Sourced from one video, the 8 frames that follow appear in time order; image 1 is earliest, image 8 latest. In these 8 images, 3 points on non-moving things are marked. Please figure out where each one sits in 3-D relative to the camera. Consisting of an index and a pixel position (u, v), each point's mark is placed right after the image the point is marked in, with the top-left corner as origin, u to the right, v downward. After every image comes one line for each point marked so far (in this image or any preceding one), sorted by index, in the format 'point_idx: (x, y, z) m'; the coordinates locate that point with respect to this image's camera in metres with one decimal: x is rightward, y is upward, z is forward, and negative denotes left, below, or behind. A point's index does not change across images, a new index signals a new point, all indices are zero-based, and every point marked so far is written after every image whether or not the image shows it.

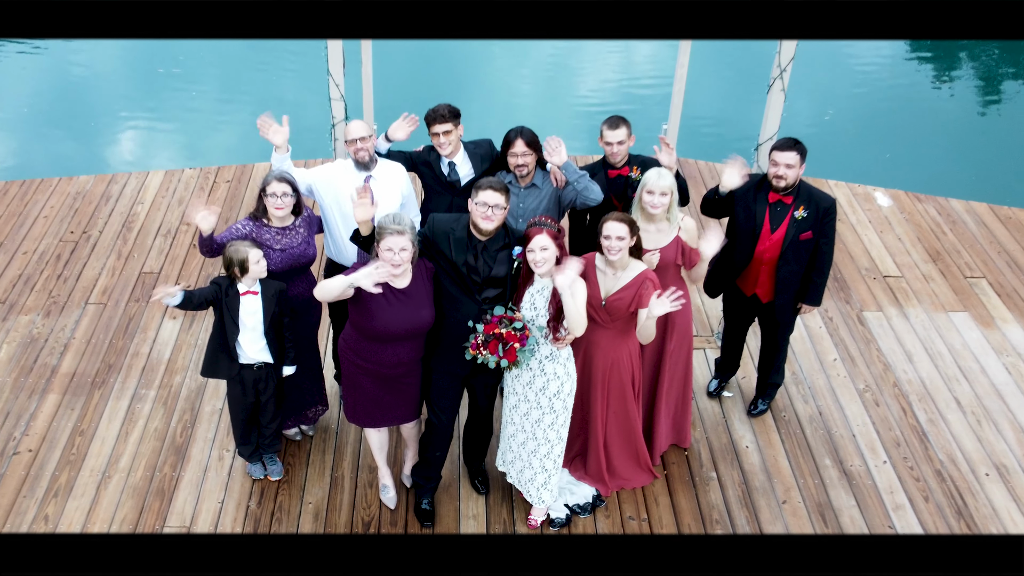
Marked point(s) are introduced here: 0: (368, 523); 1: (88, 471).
0: (-0.4, -0.7, +3.5) m
1: (-1.3, -0.6, +3.7) m
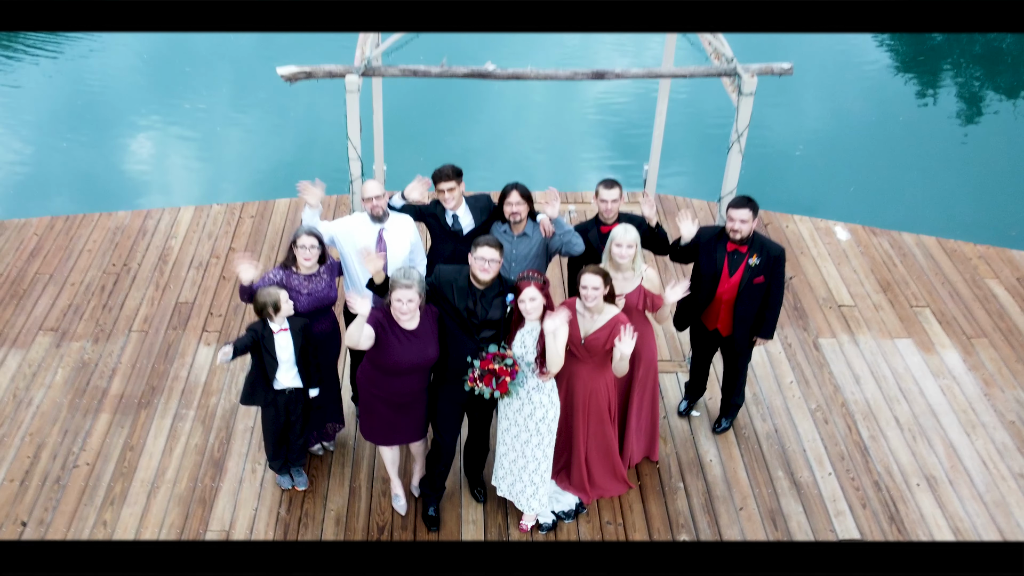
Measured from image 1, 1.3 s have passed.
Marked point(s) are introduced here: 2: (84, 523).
0: (-0.4, -0.8, +4.0) m
1: (-1.3, -0.7, +4.2) m
2: (-1.5, -0.8, +4.0) m
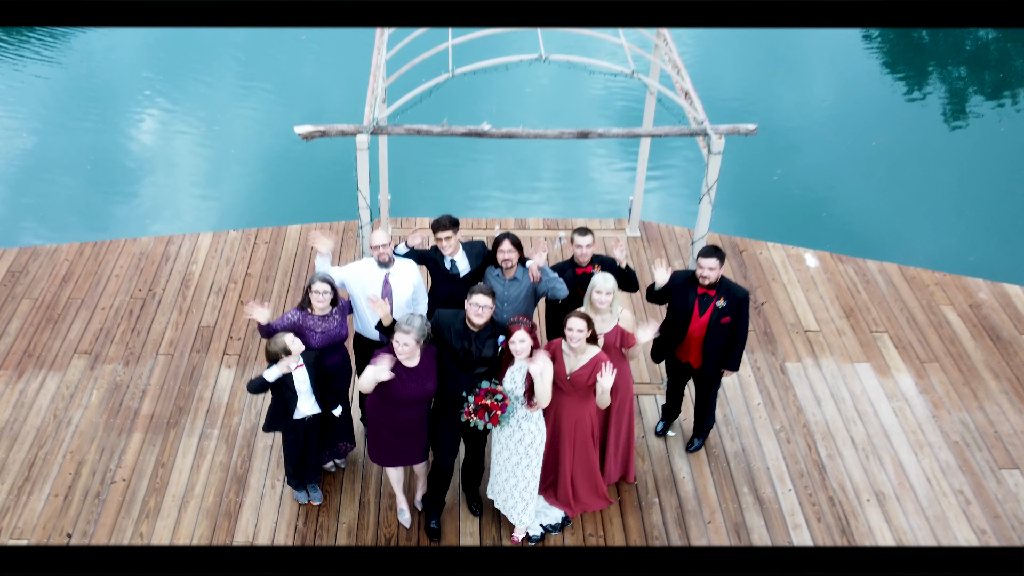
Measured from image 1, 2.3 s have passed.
0: (-0.5, -1.0, +4.5) m
1: (-1.4, -0.8, +4.7) m
2: (-1.5, -0.9, +4.5) m
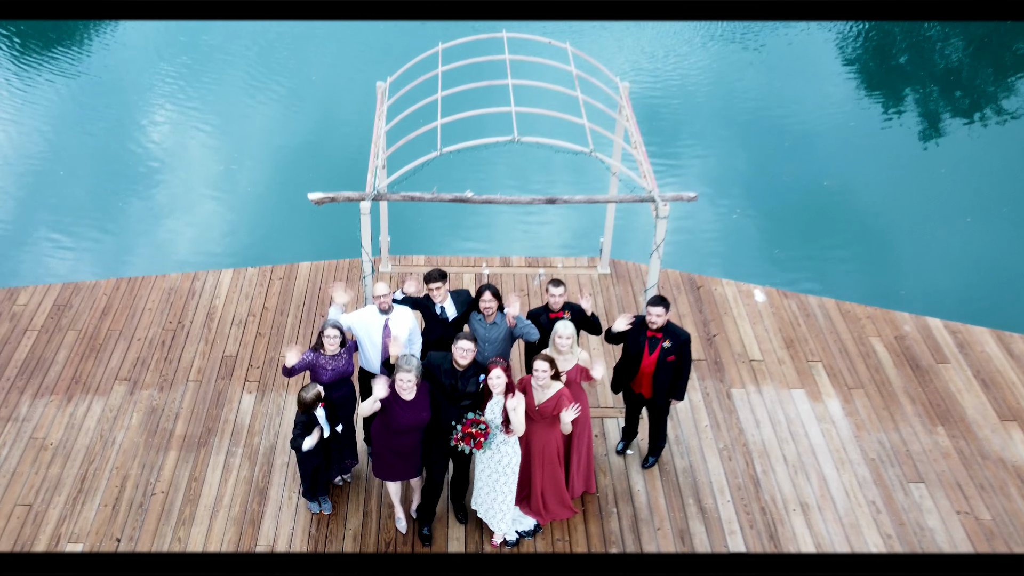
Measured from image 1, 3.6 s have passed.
0: (-0.6, -1.2, +5.3) m
1: (-1.5, -1.0, +5.6) m
2: (-1.6, -1.1, +5.3) m
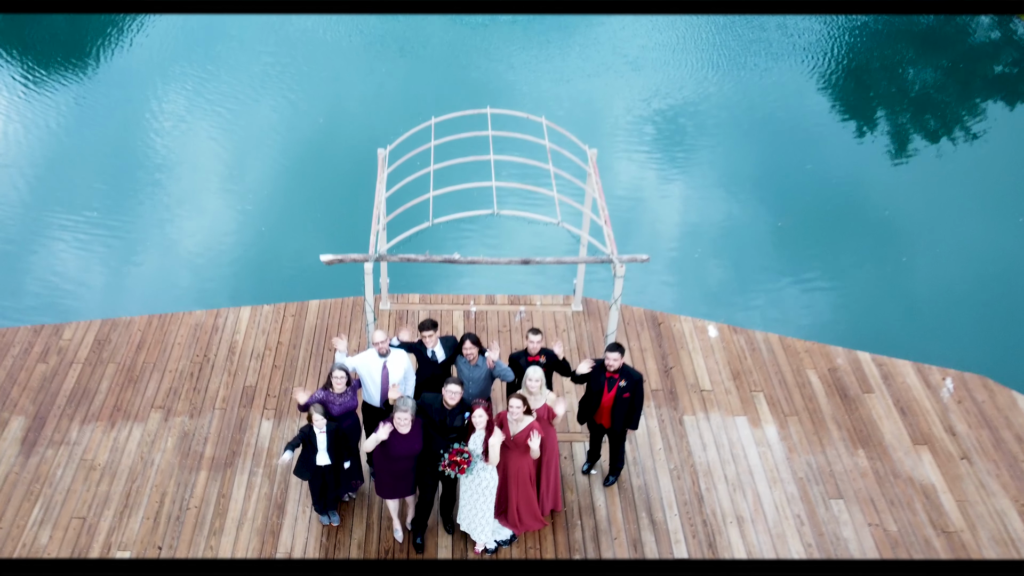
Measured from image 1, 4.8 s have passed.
0: (-0.7, -1.4, +6.3) m
1: (-1.6, -1.3, +6.5) m
2: (-1.7, -1.4, +6.3) m
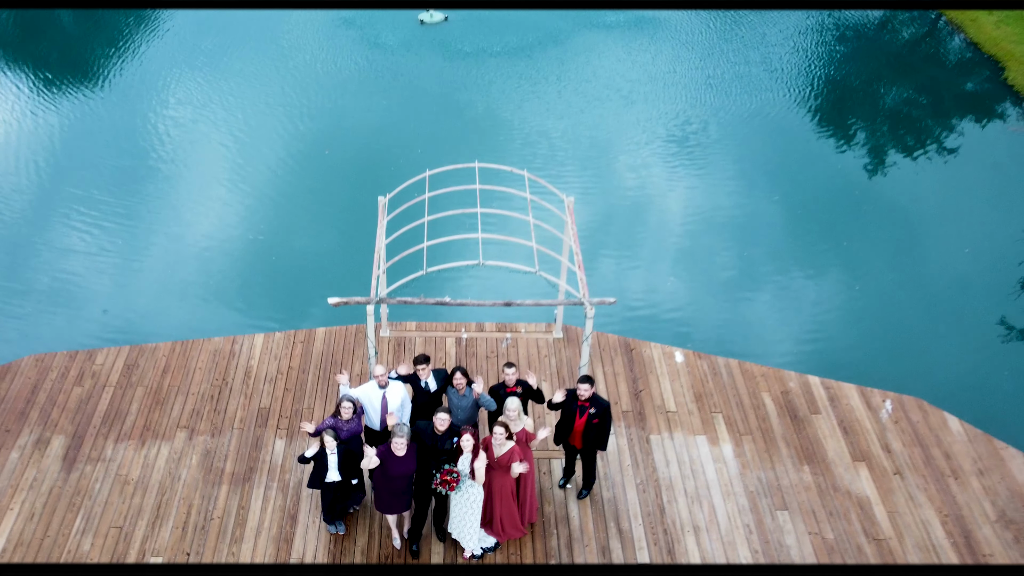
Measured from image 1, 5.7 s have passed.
0: (-0.8, -1.7, +7.3) m
1: (-1.7, -1.5, +7.5) m
2: (-1.8, -1.6, +7.2) m
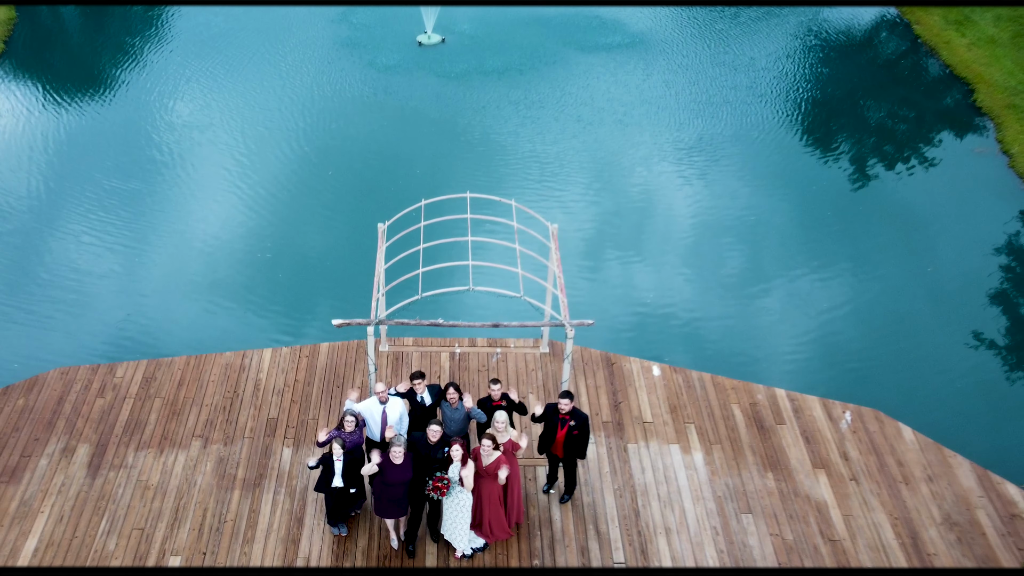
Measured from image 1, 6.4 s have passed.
0: (-0.9, -1.8, +8.0) m
1: (-1.8, -1.7, +8.2) m
2: (-1.9, -1.8, +8.0) m
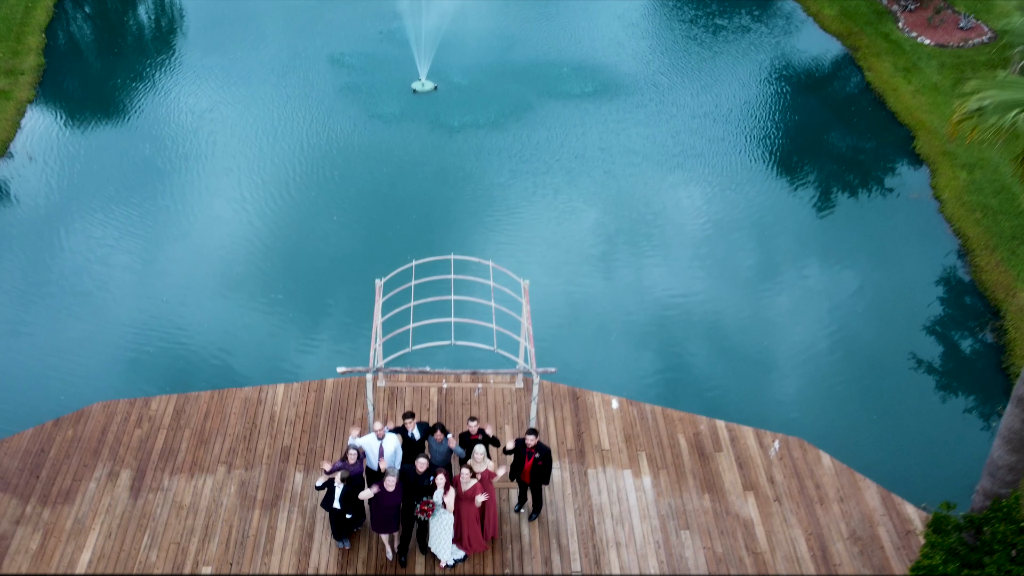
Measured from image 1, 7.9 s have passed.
0: (-1.0, -2.3, +9.5) m
1: (-1.9, -2.1, +9.7) m
2: (-2.1, -2.2, +9.5) m
